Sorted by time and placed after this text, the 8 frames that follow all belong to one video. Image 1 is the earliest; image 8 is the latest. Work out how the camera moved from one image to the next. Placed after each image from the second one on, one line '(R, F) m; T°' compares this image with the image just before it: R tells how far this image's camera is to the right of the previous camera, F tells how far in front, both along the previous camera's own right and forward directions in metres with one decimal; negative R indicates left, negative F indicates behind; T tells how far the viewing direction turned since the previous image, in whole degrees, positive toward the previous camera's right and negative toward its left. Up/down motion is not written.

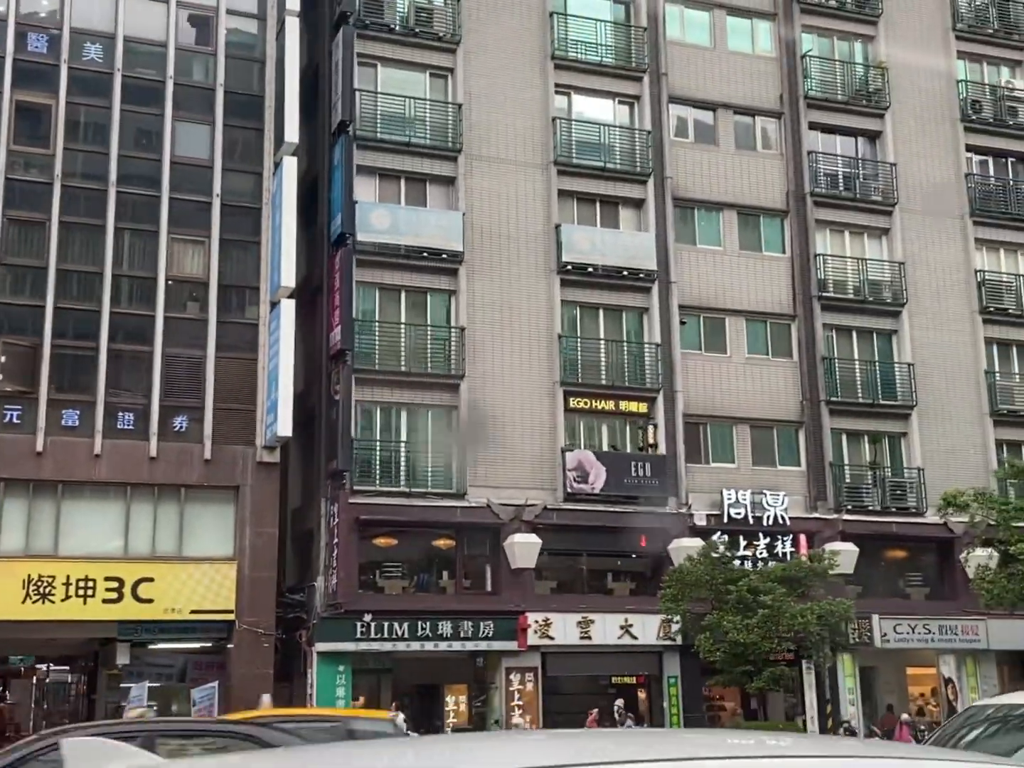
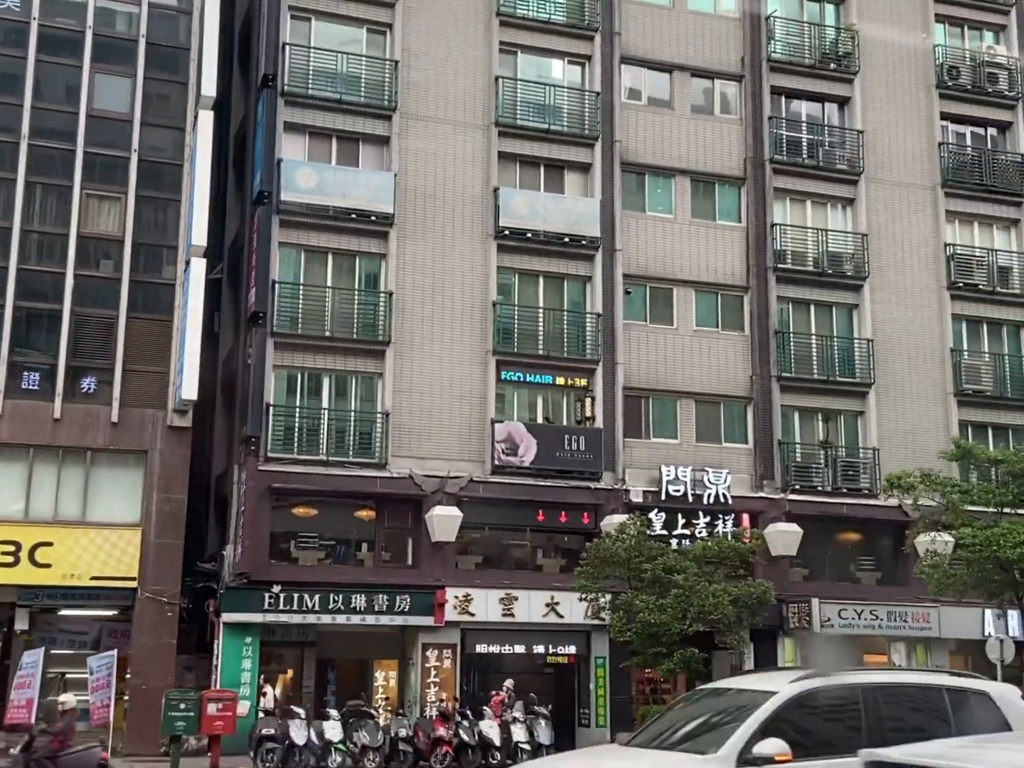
(+2.3, +0.9) m; -2°
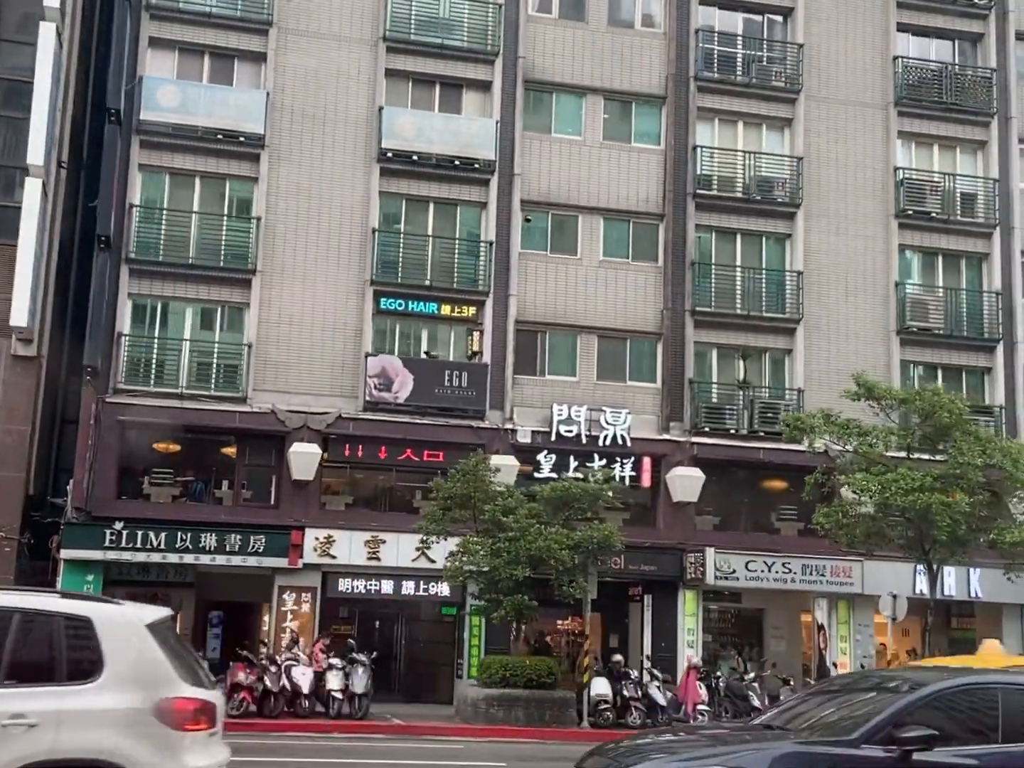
(+4.6, +1.7) m; -5°
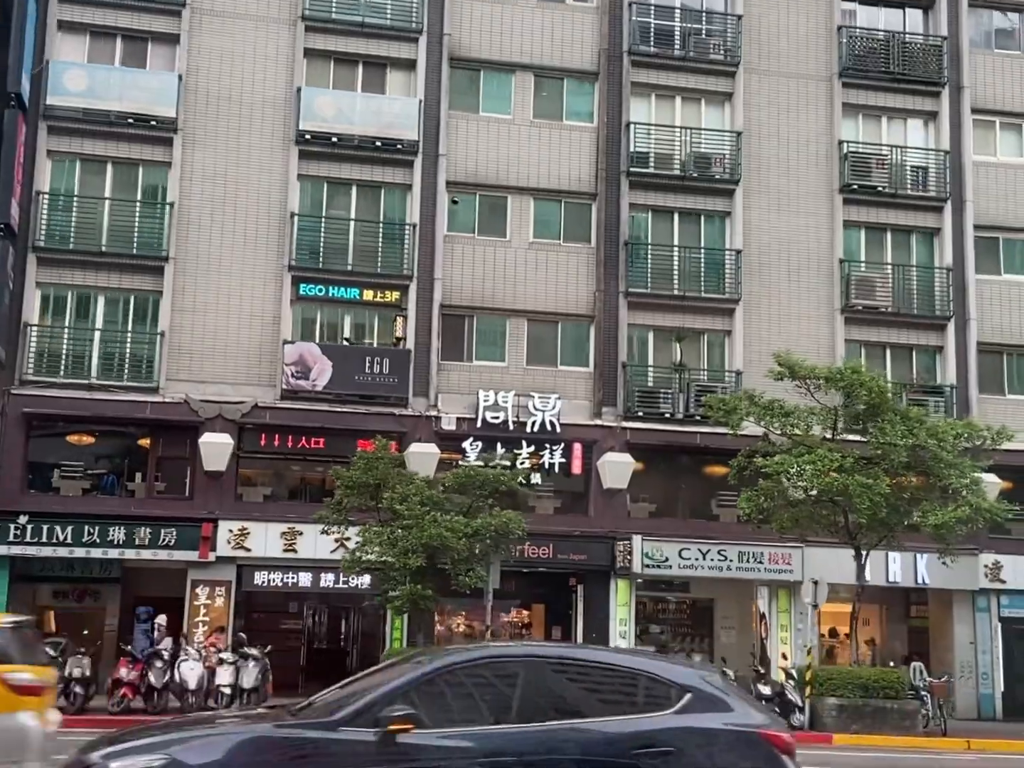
(+2.2, +0.7) m; -1°
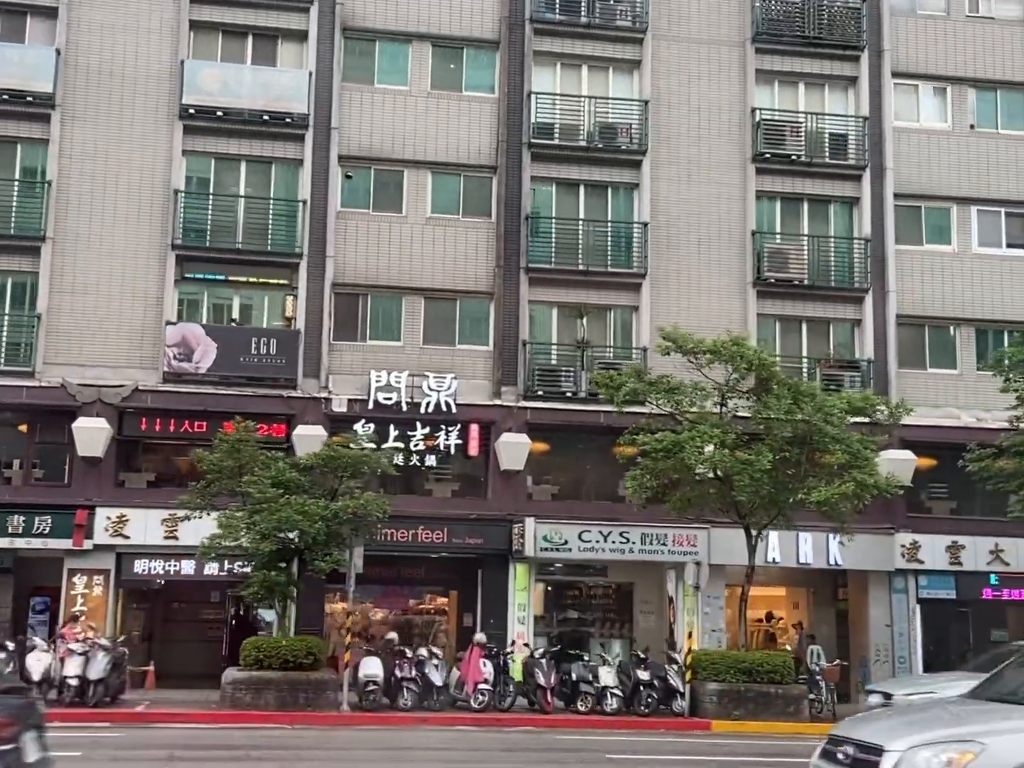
(+2.6, +0.8) m; -1°
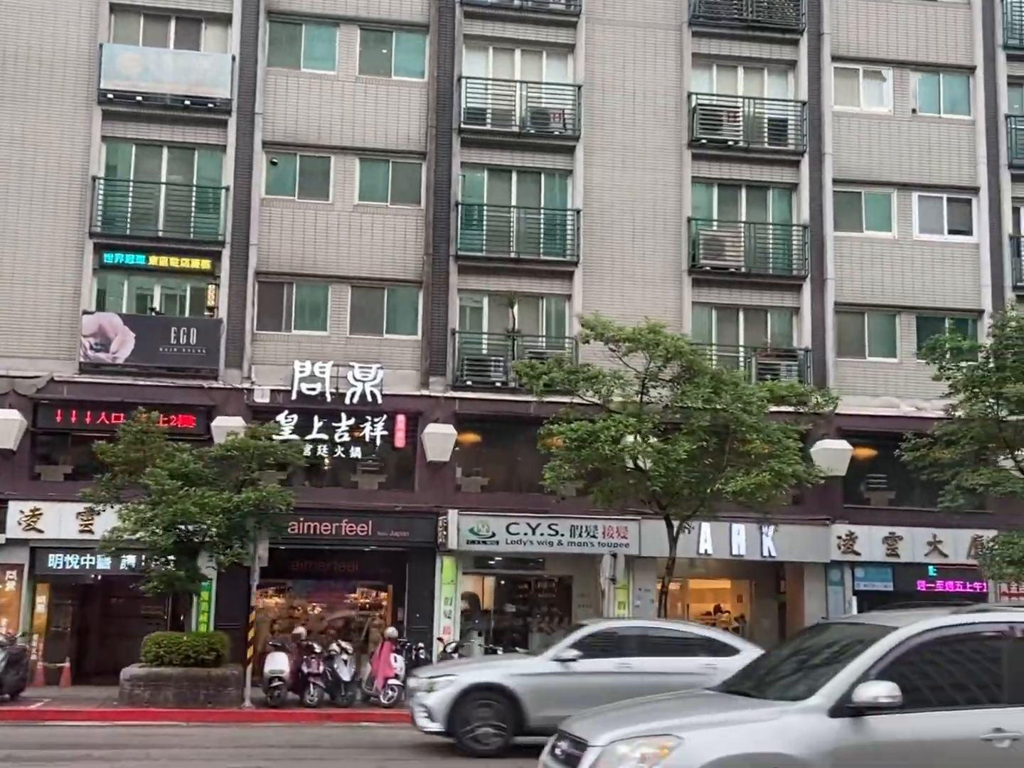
(+1.5, +0.4) m; 0°
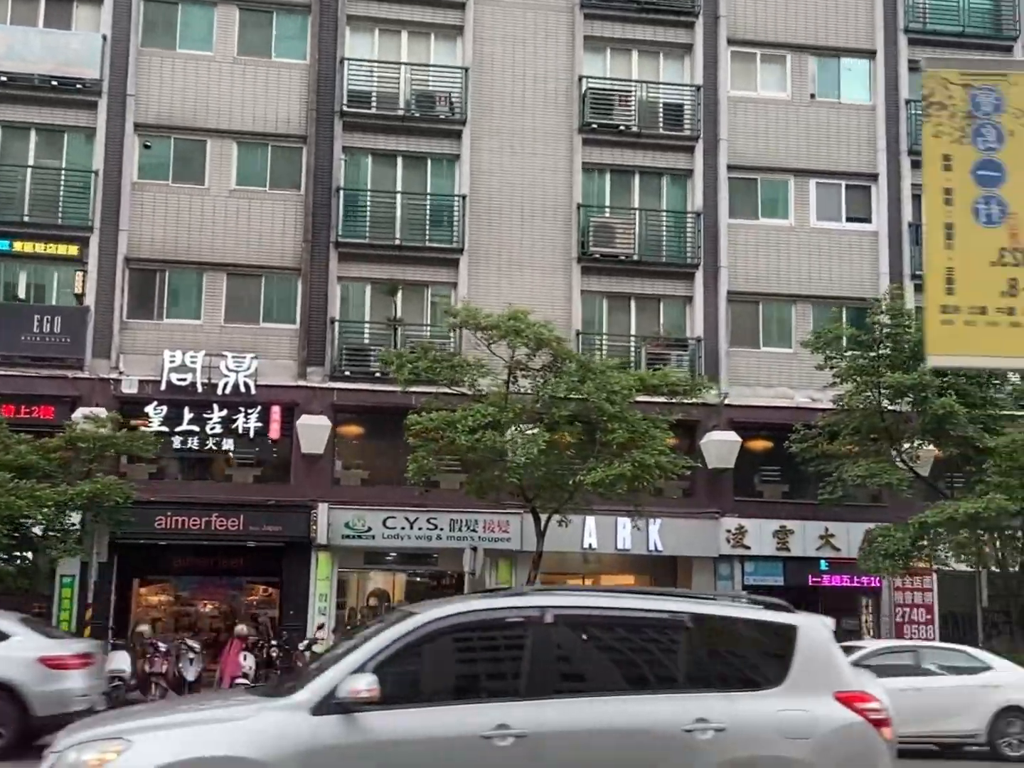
(+2.1, +0.6) m; +1°
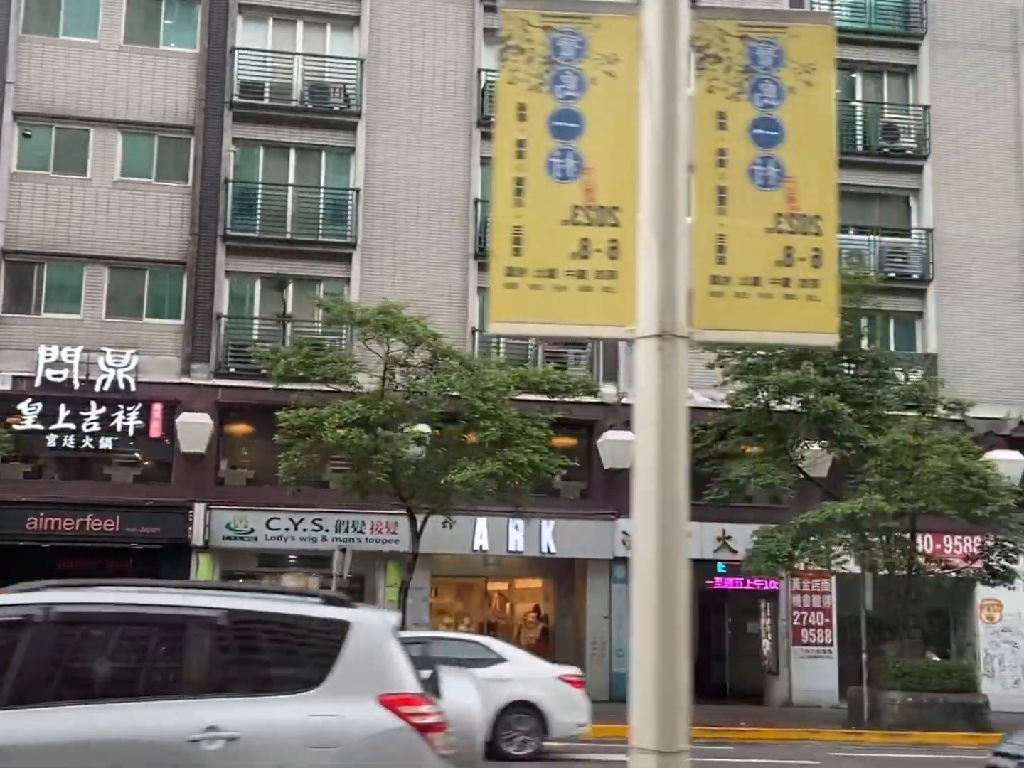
(+1.7, +0.5) m; +1°
